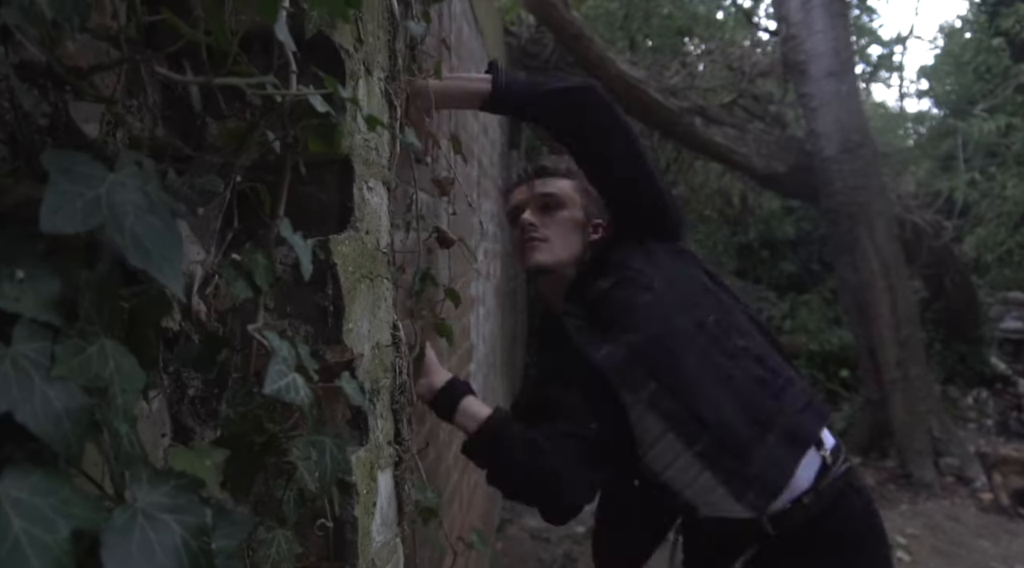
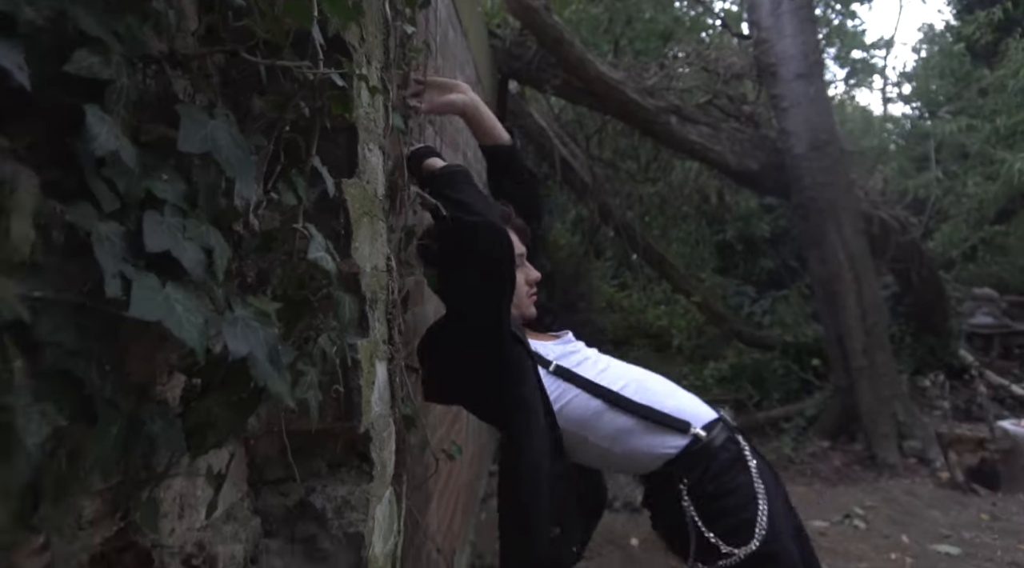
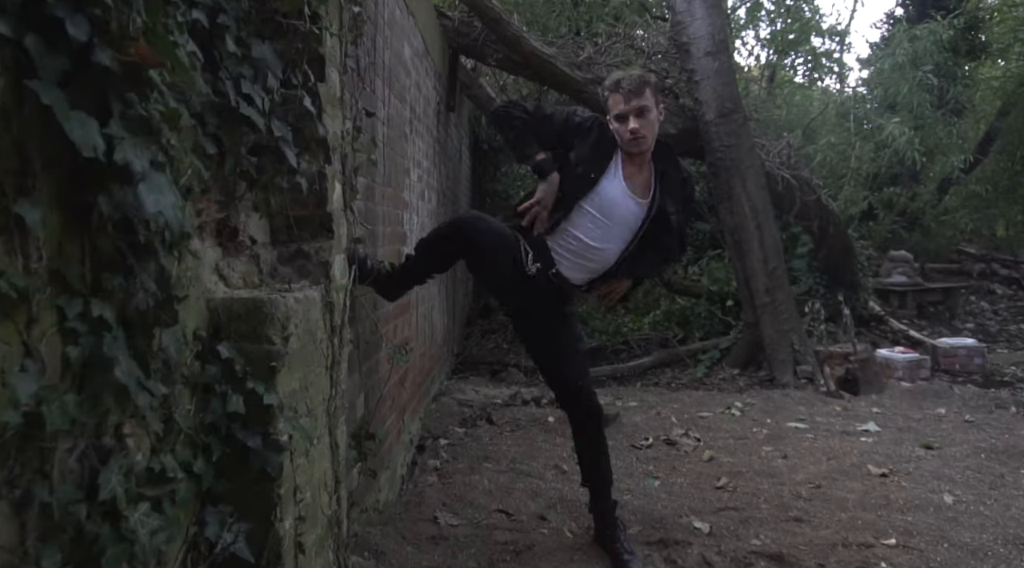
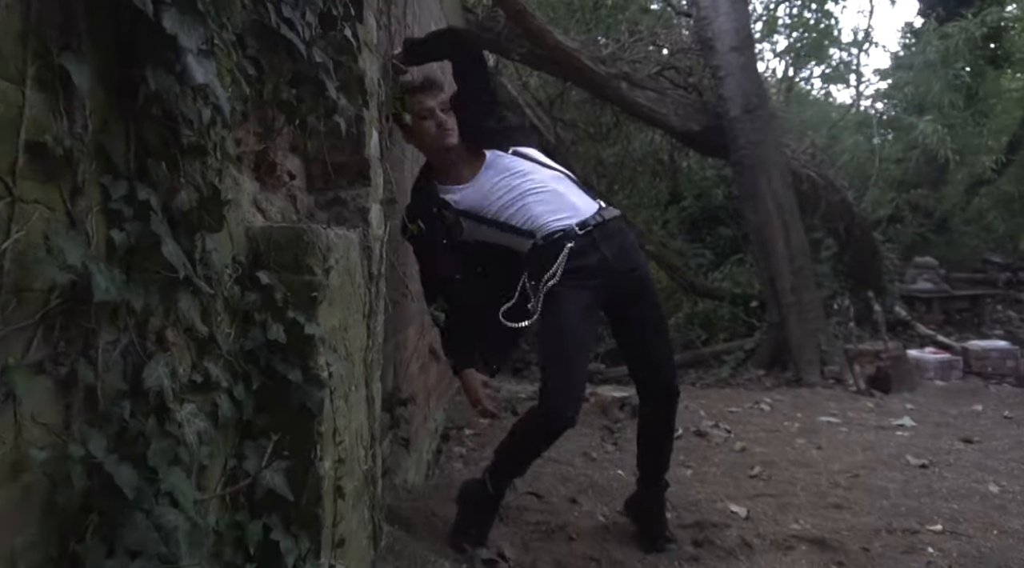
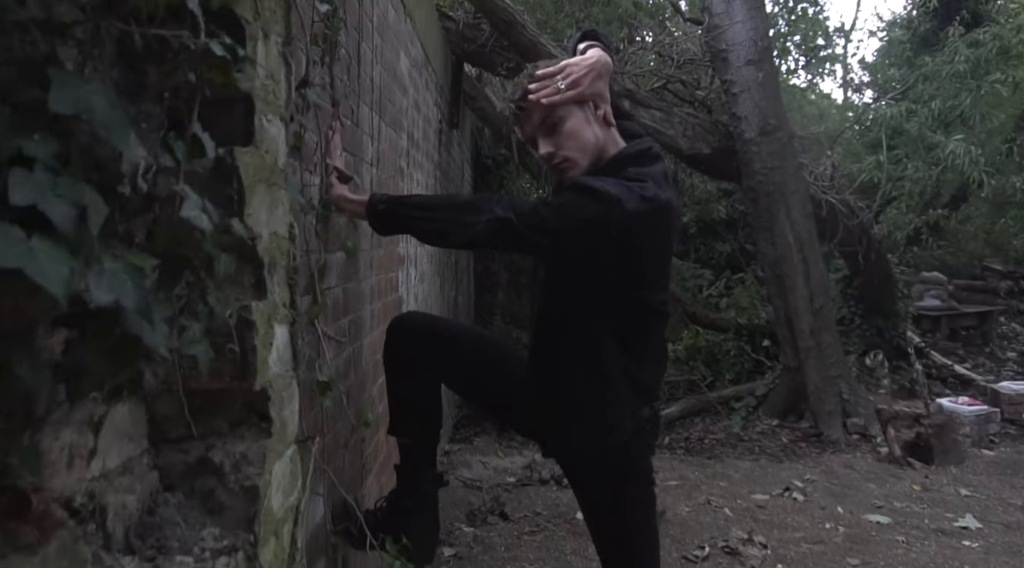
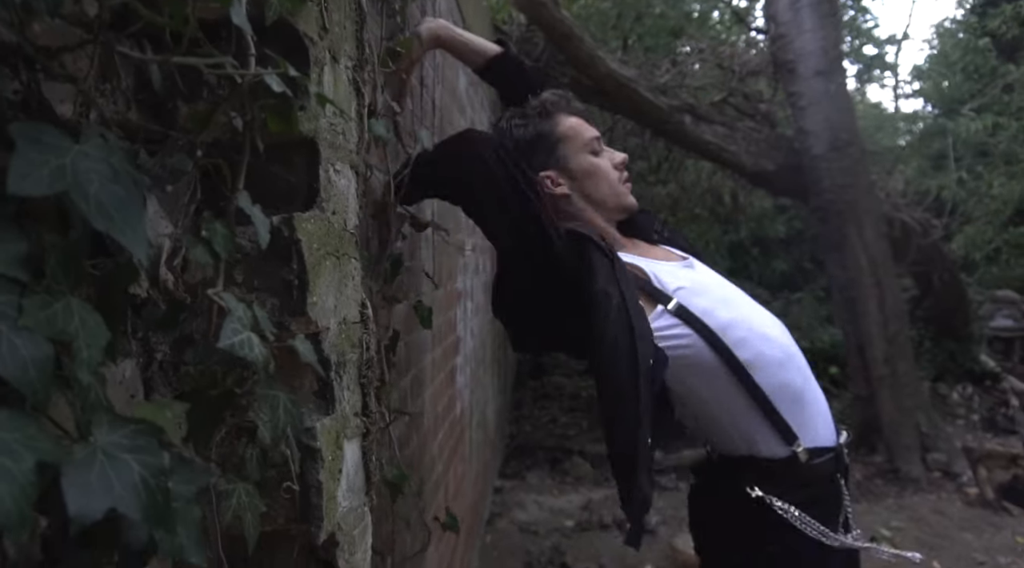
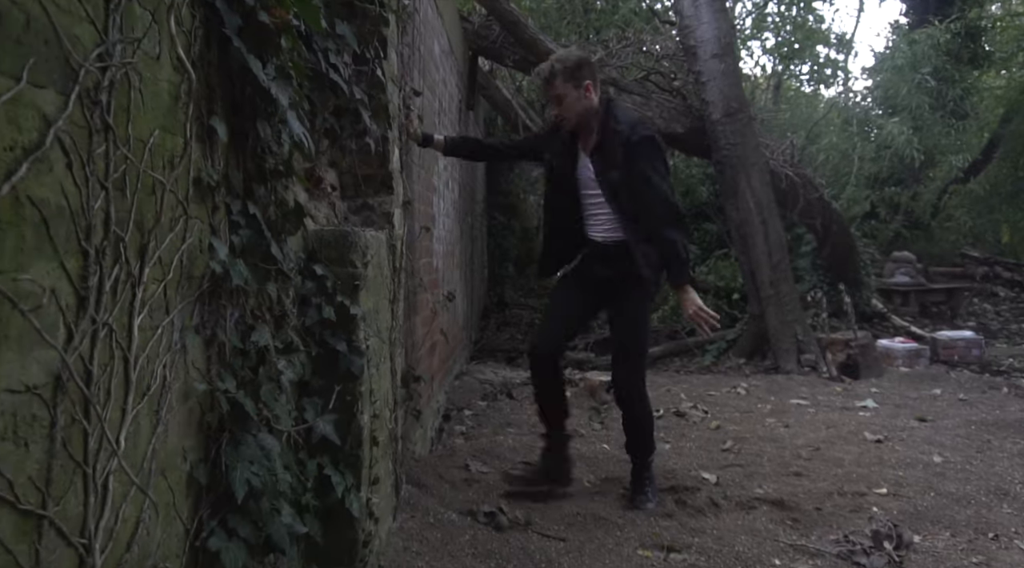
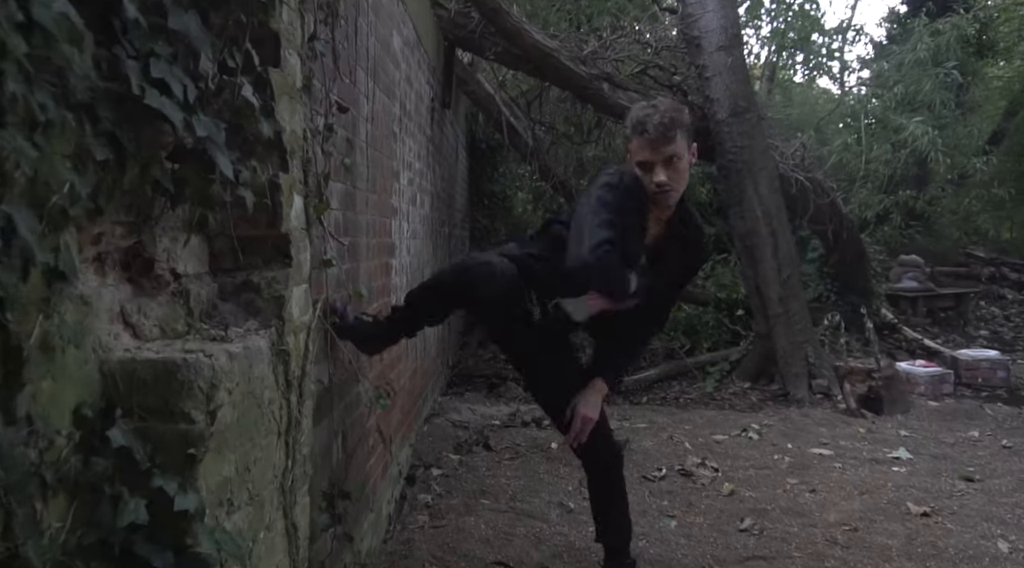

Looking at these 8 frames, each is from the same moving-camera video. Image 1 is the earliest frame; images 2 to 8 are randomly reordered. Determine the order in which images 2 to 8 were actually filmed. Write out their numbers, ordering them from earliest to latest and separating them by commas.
6, 2, 4, 7, 3, 8, 5
